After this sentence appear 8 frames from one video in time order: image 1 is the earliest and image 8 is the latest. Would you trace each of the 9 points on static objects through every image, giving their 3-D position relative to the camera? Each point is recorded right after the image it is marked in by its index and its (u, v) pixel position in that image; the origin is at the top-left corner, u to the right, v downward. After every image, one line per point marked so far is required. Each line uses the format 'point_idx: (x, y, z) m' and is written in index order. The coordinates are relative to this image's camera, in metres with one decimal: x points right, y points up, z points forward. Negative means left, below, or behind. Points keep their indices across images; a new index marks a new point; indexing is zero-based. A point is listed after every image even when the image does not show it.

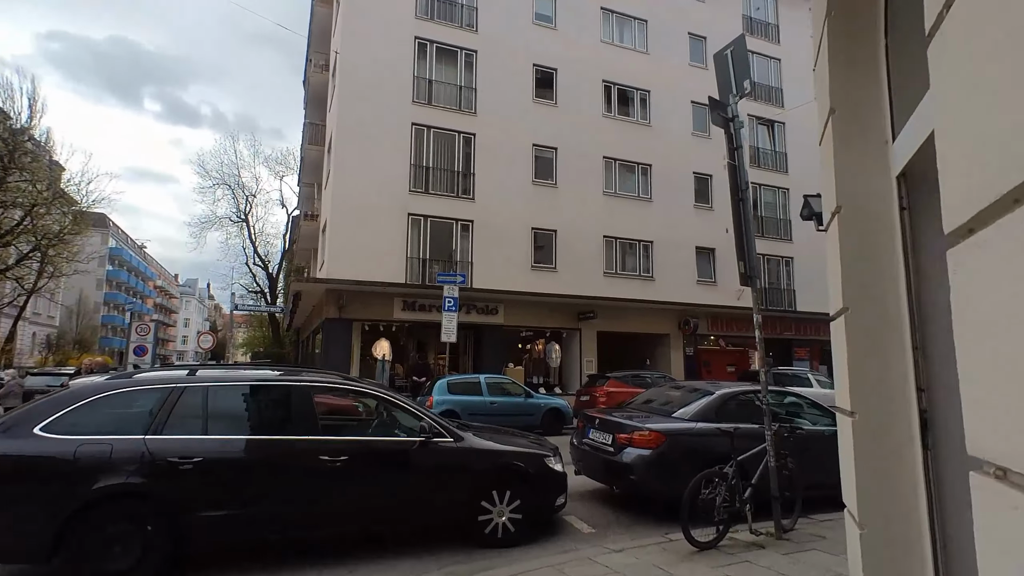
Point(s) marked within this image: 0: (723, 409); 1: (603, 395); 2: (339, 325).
0: (+2.6, -1.5, +6.9) m
1: (+2.5, -2.9, +15.2) m
2: (-5.7, -1.2, +18.2) m
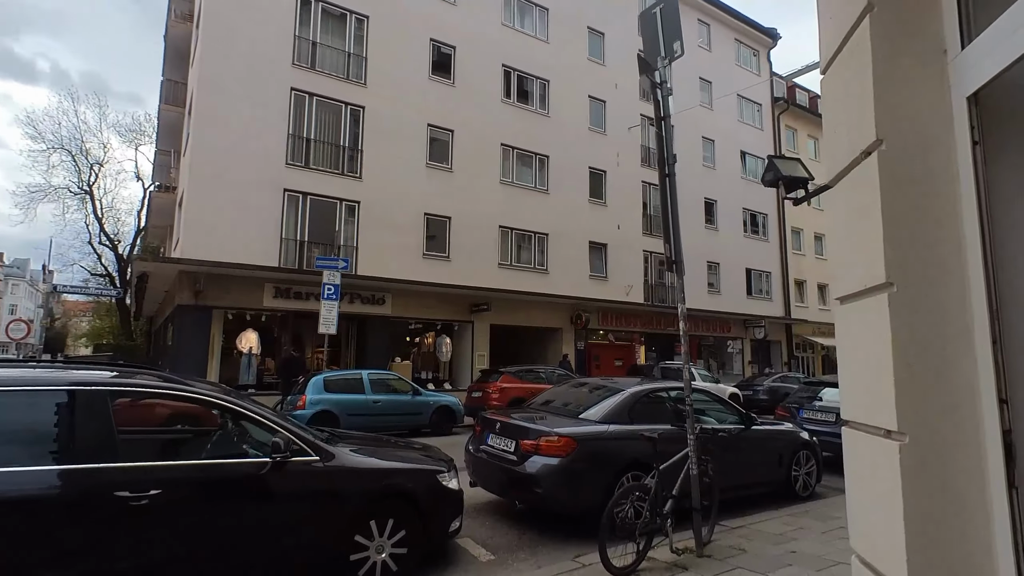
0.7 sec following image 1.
0: (+1.4, -1.4, +6.3) m
1: (-0.4, -2.7, +14.4) m
2: (-9.0, -0.7, +15.7) m
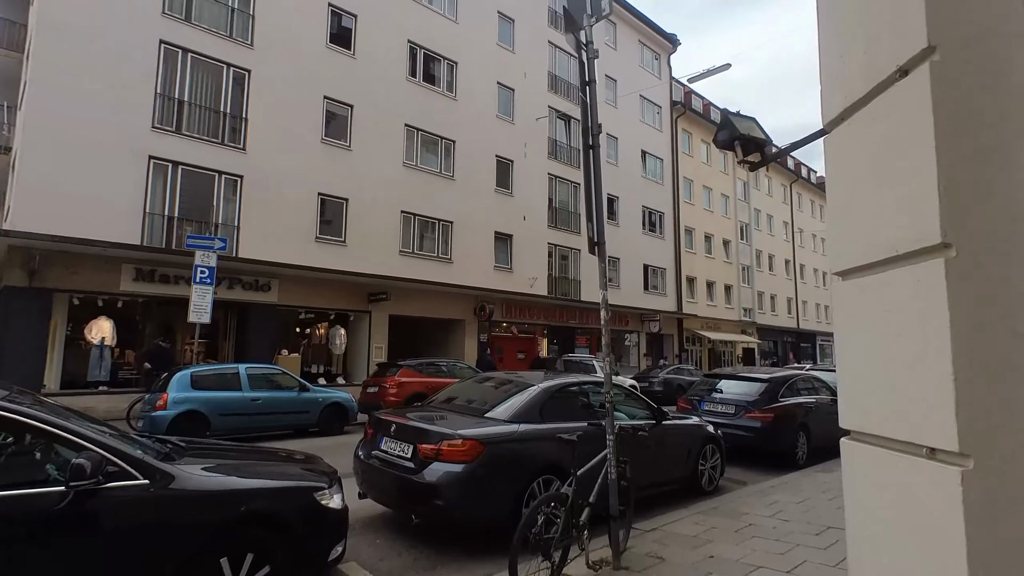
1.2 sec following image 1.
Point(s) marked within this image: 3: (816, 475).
0: (+0.3, -1.2, +5.8) m
1: (-2.9, -2.4, +13.4) m
2: (-11.5, -0.2, +13.2) m
3: (+4.5, -2.8, +8.3) m
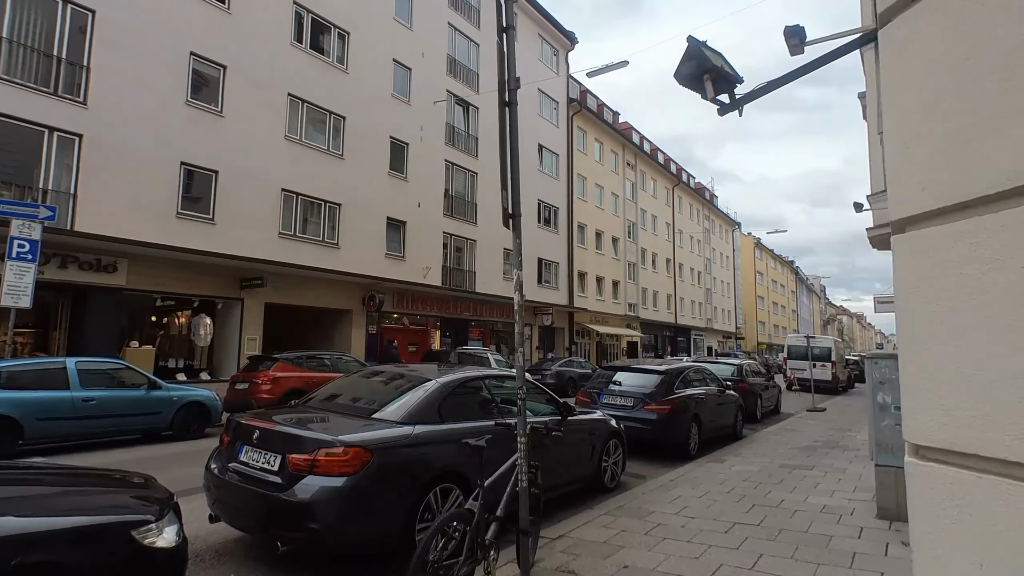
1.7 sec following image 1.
0: (-0.6, -1.0, +5.1) m
1: (-5.3, -2.0, +11.9) m
2: (-13.7, +0.3, +10.1) m
3: (+2.9, -2.7, +8.4) m
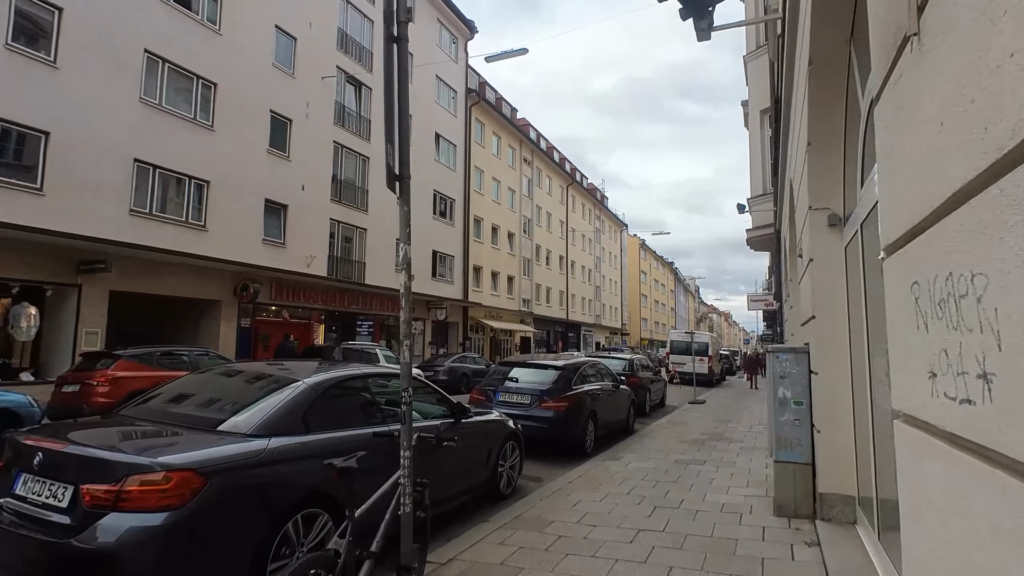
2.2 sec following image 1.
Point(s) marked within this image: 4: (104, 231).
0: (-1.5, -0.9, +4.2) m
1: (-7.4, -1.7, +10.1) m
2: (-15.2, +0.7, +6.6) m
3: (+1.3, -2.6, +8.1) m
4: (-10.6, +1.5, +14.5) m
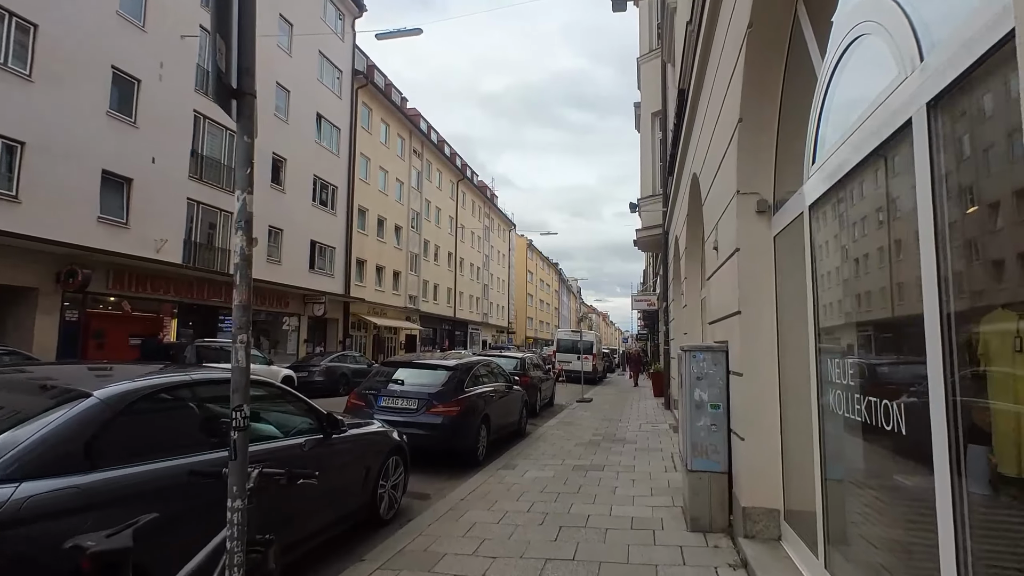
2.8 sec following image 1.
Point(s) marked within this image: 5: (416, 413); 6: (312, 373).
0: (-2.2, -0.8, +2.9) m
1: (-9.1, -1.4, +7.5) m
2: (-16.0, +1.2, +2.6) m
3: (-0.2, -2.5, +7.4) m
4: (-13.1, +1.9, +11.2) m
5: (-1.3, -1.7, +7.8) m
6: (-6.6, -2.8, +18.3) m
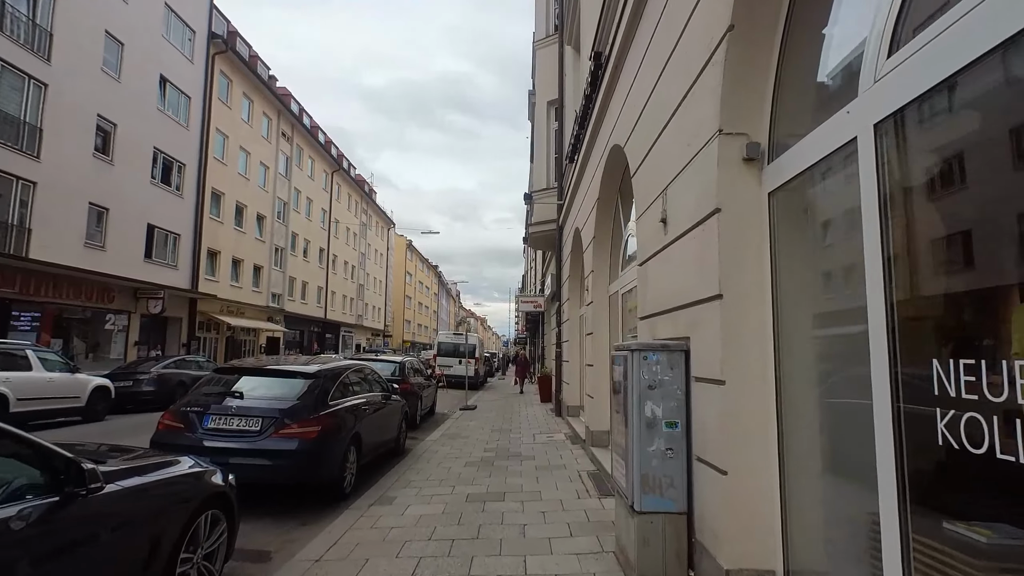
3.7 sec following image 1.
0: (-2.4, -0.5, +1.0) m
1: (-10.2, -1.0, +3.9) m
2: (-15.8, +1.8, -2.4) m
3: (-1.5, -2.3, +5.7) m
4: (-14.8, +2.4, +6.7) m
5: (-2.6, -1.5, +5.8) m
6: (-10.1, -2.5, +15.0) m
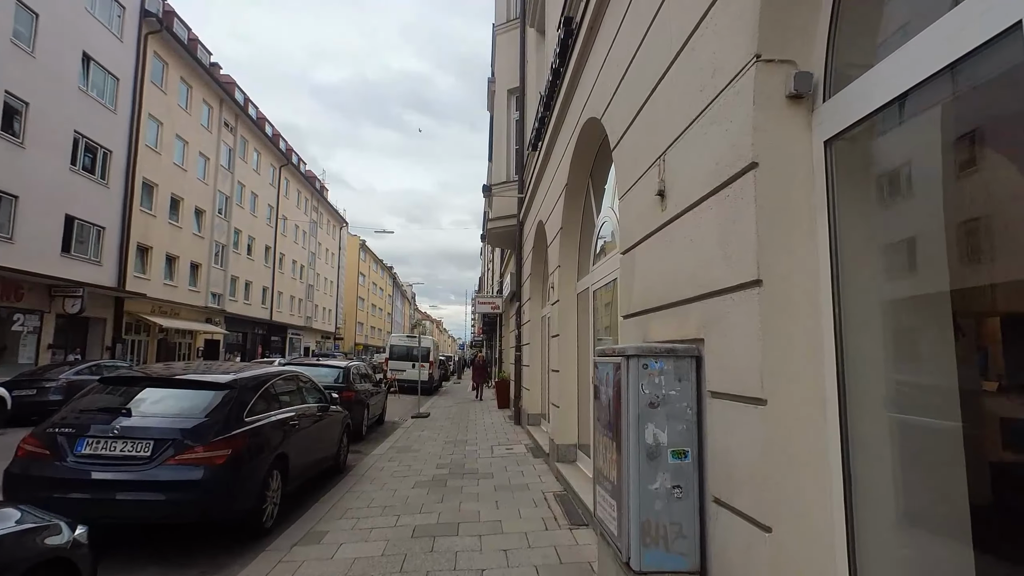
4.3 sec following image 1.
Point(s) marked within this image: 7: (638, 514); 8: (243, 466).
0: (-2.4, -0.4, -0.1) m
1: (-10.4, -0.9, +2.2) m
2: (-15.5, +2.0, -4.5) m
3: (-1.8, -2.2, +4.6) m
4: (-15.2, +2.5, +4.6) m
5: (-3.0, -1.5, +4.7) m
6: (-11.2, -2.4, +13.2) m
7: (+0.6, -1.1, +2.7) m
8: (-2.4, -1.6, +5.0) m
